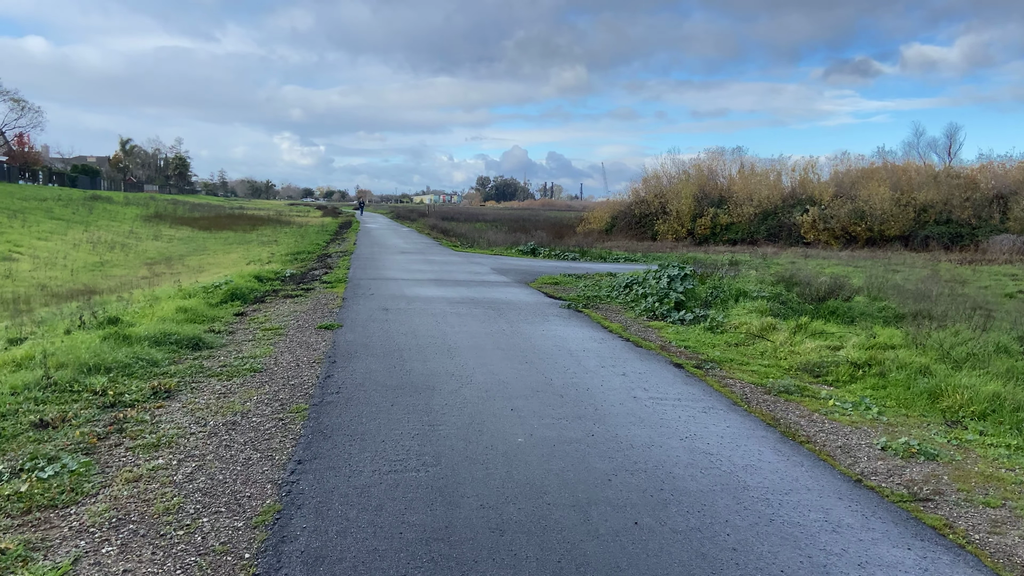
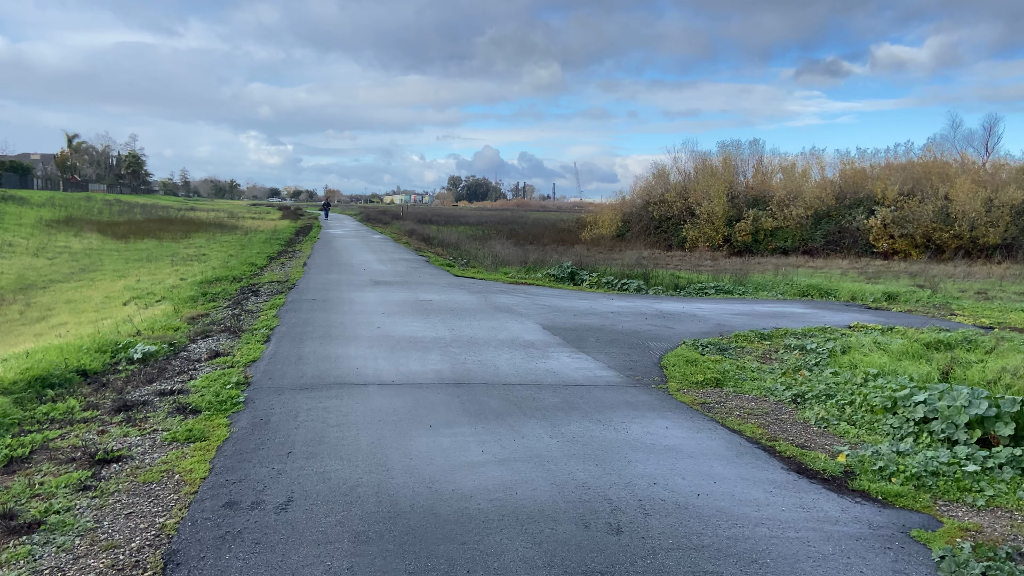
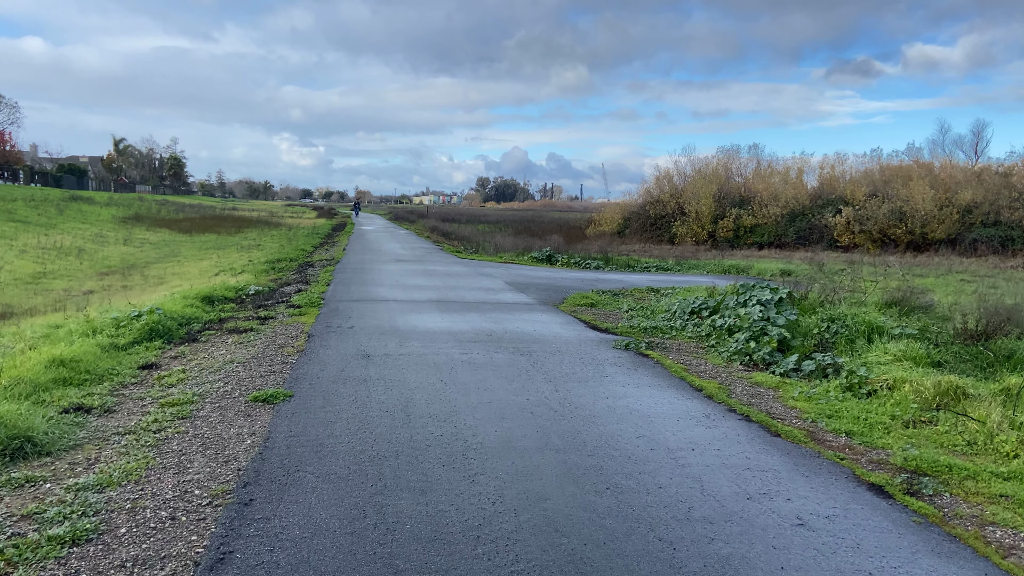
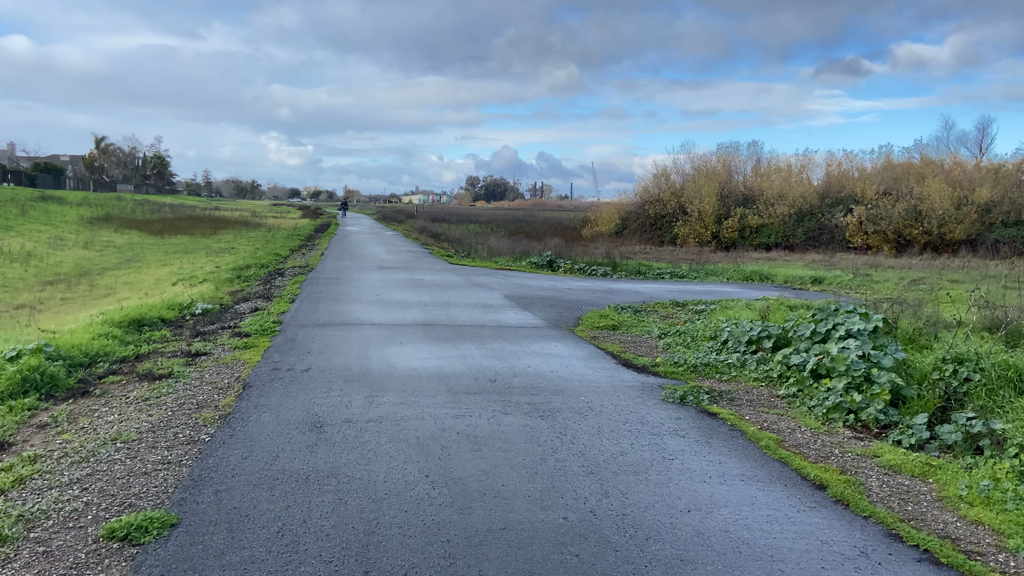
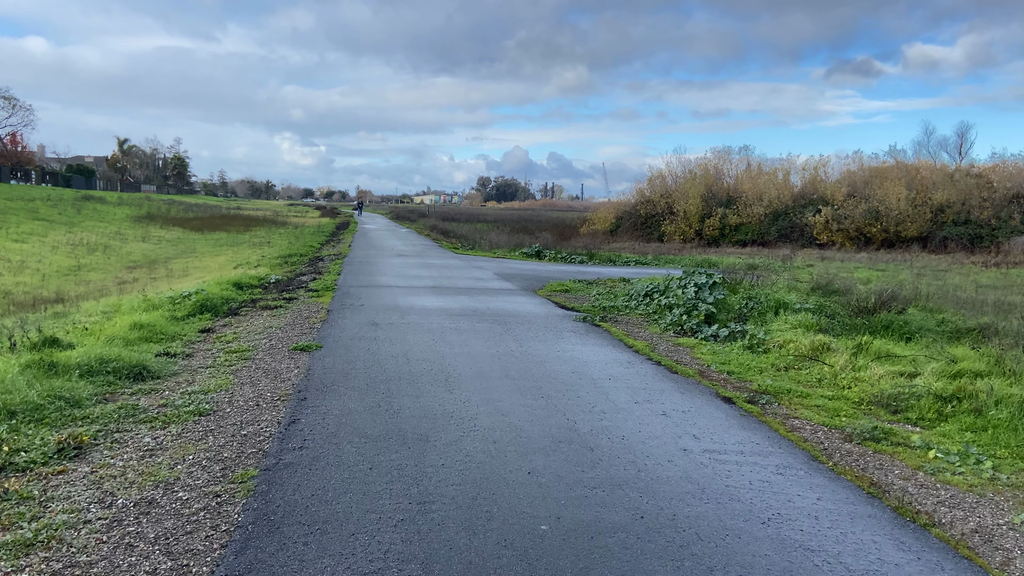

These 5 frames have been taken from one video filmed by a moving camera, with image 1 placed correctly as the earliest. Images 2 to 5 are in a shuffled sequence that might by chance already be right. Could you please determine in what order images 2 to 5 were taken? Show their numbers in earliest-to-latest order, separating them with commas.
5, 3, 4, 2
